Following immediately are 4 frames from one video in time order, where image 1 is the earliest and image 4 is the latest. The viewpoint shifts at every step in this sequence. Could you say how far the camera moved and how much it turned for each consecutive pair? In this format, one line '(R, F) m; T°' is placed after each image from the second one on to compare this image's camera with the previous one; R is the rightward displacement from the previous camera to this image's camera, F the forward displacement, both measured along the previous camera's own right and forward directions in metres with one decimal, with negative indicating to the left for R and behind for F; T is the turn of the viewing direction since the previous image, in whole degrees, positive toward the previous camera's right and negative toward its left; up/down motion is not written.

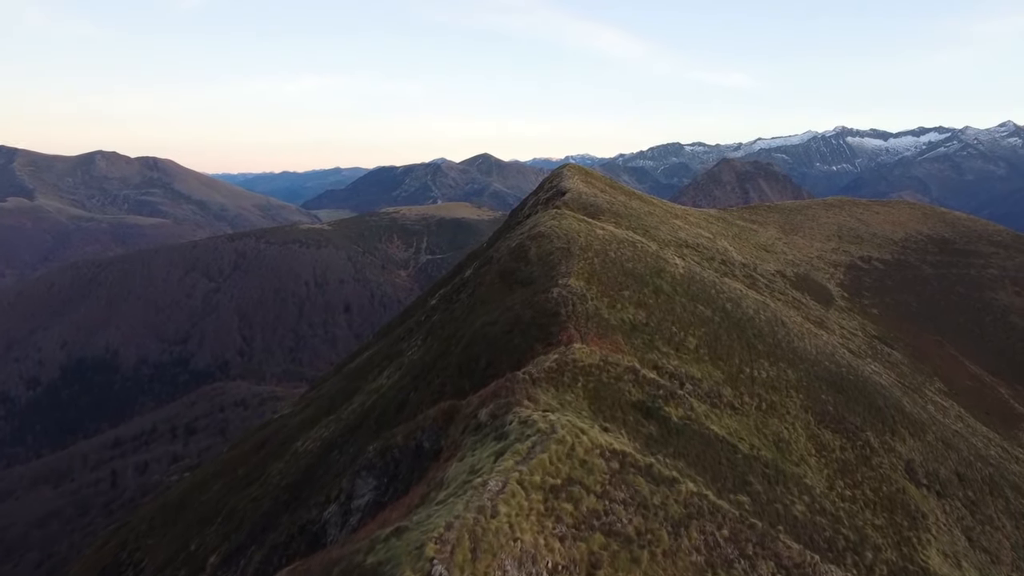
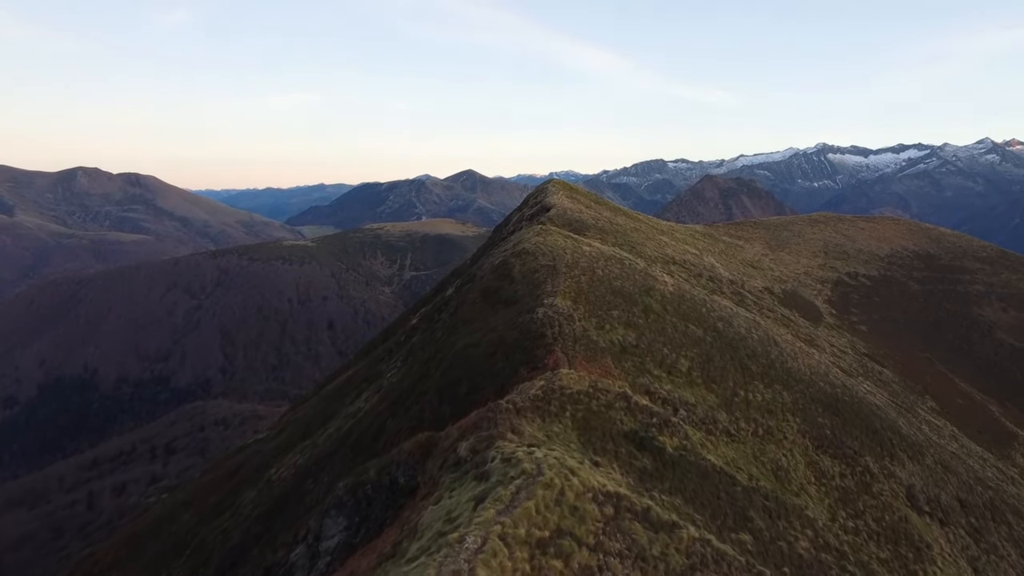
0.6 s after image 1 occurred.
(+0.2, +1.8) m; +1°
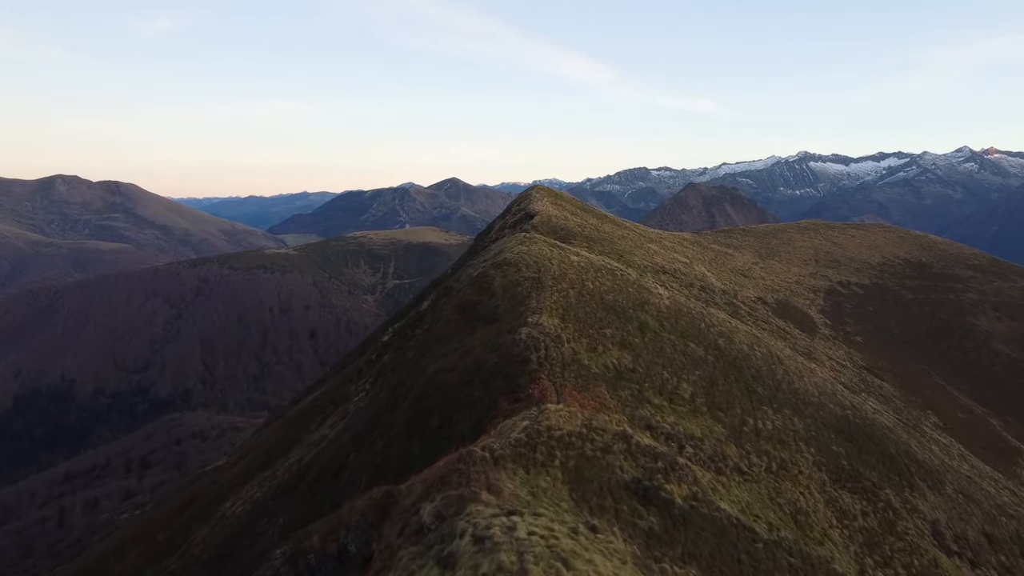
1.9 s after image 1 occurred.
(+0.3, +4.2) m; +1°
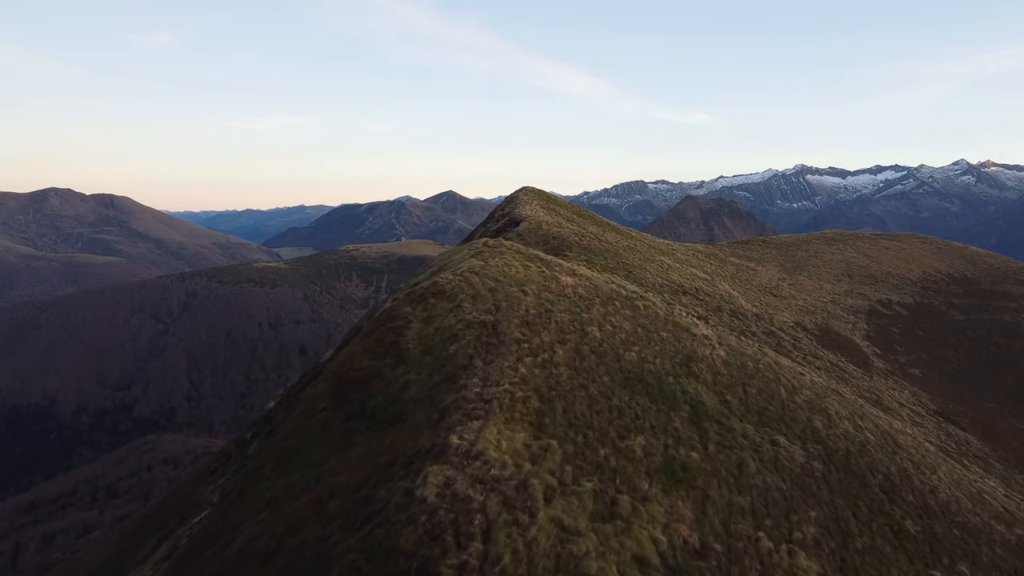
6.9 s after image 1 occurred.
(+1.9, +16.7) m; 0°
